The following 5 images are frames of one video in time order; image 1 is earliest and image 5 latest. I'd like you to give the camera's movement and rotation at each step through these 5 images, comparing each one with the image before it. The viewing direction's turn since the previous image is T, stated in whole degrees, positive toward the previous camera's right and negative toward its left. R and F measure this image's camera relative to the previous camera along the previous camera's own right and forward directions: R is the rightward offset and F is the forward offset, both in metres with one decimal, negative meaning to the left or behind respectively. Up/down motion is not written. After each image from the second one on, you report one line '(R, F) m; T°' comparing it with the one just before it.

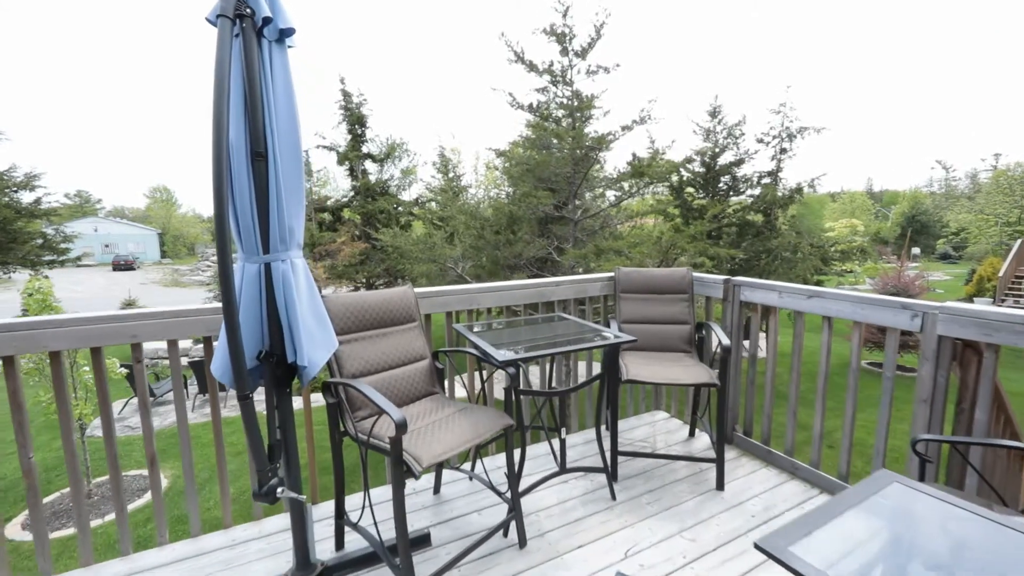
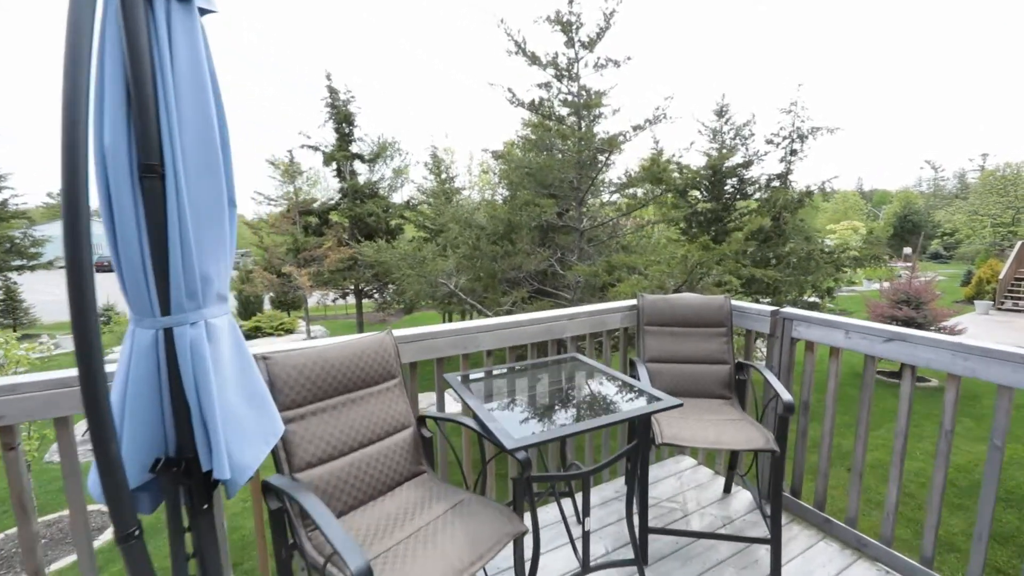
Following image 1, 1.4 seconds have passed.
(-0.1, +0.5) m; +1°
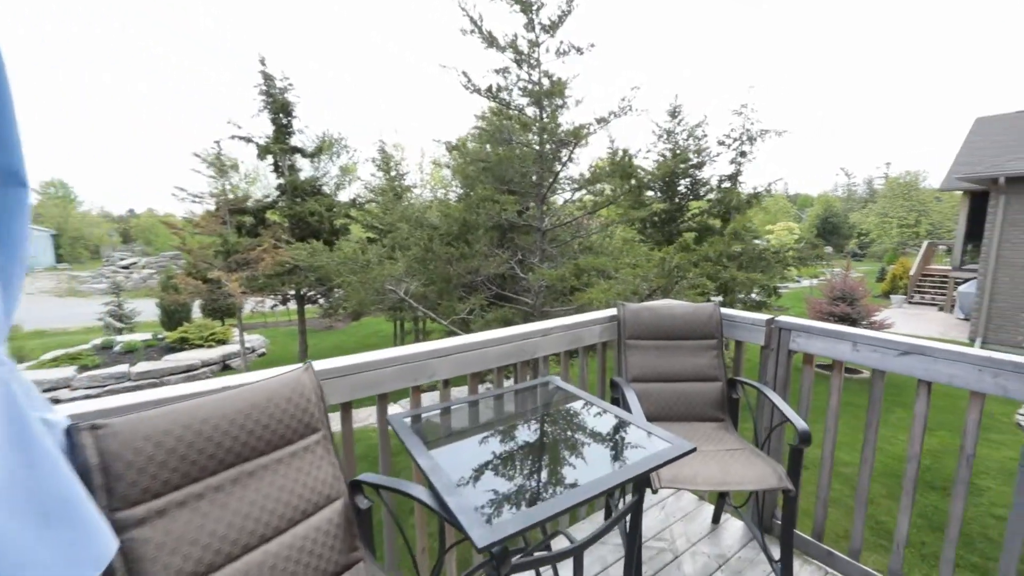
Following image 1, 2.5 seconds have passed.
(0.0, +0.4) m; +6°
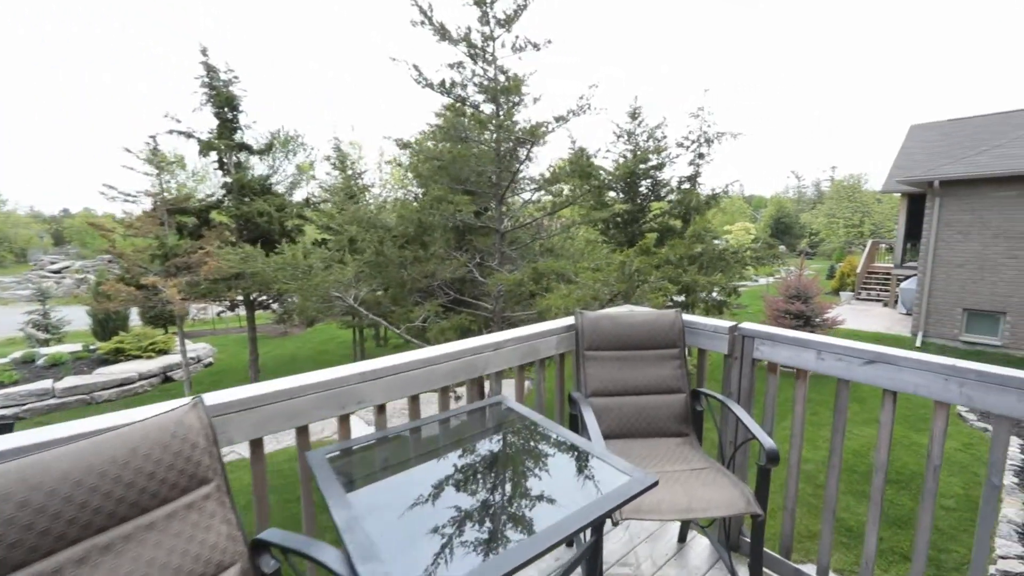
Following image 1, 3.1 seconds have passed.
(+0.1, +0.2) m; +4°
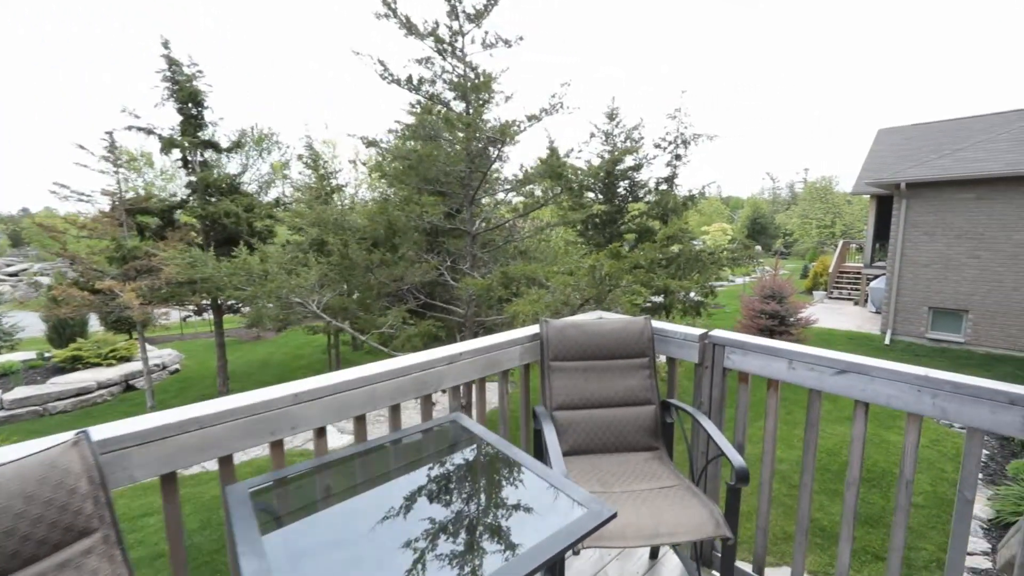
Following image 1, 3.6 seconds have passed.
(+0.1, +0.1) m; +2°
